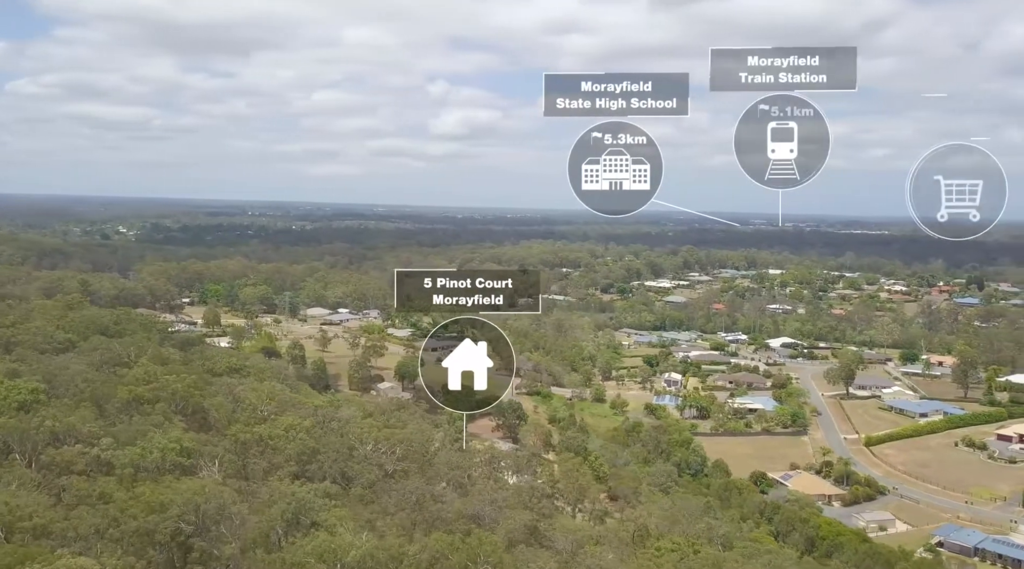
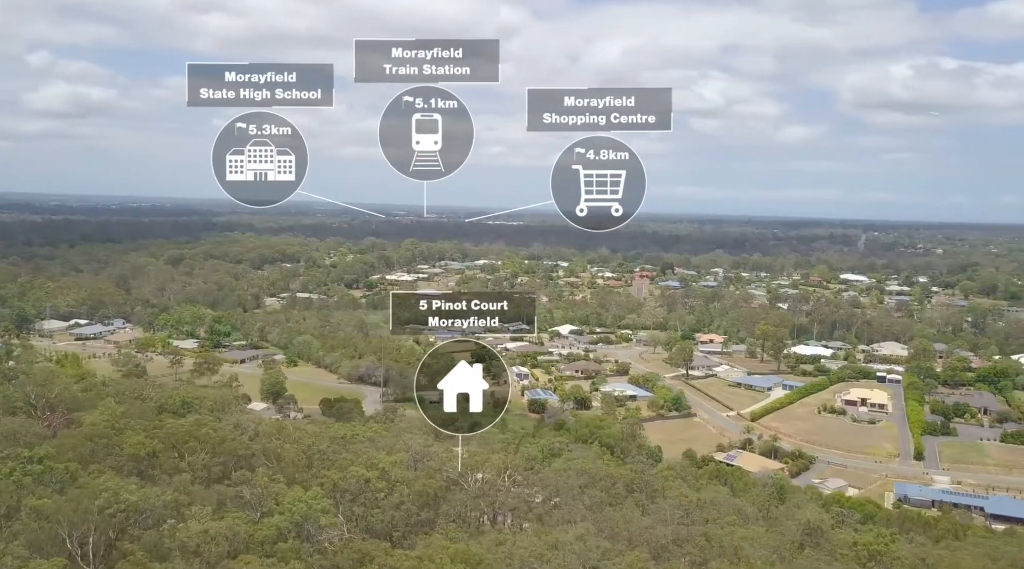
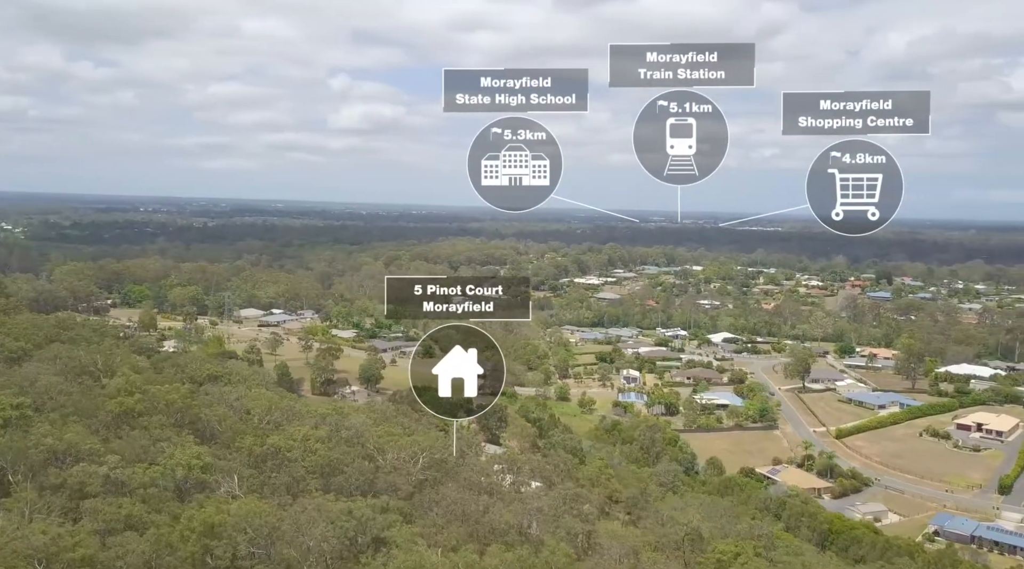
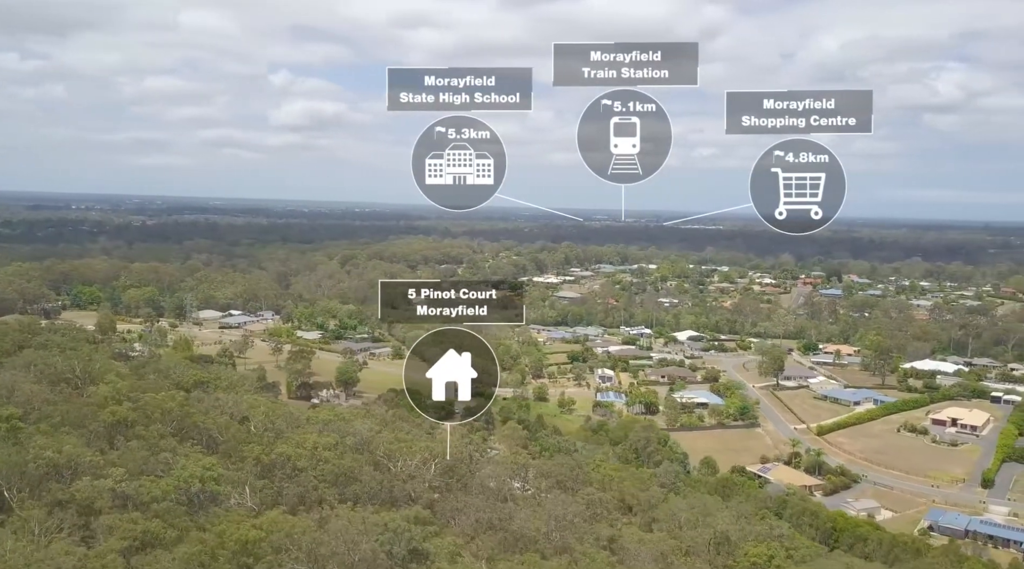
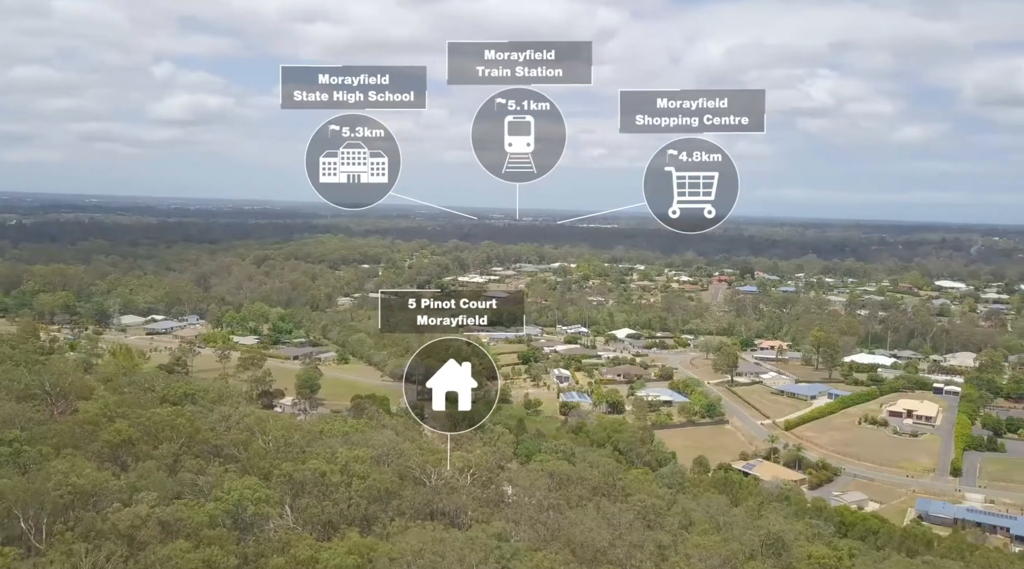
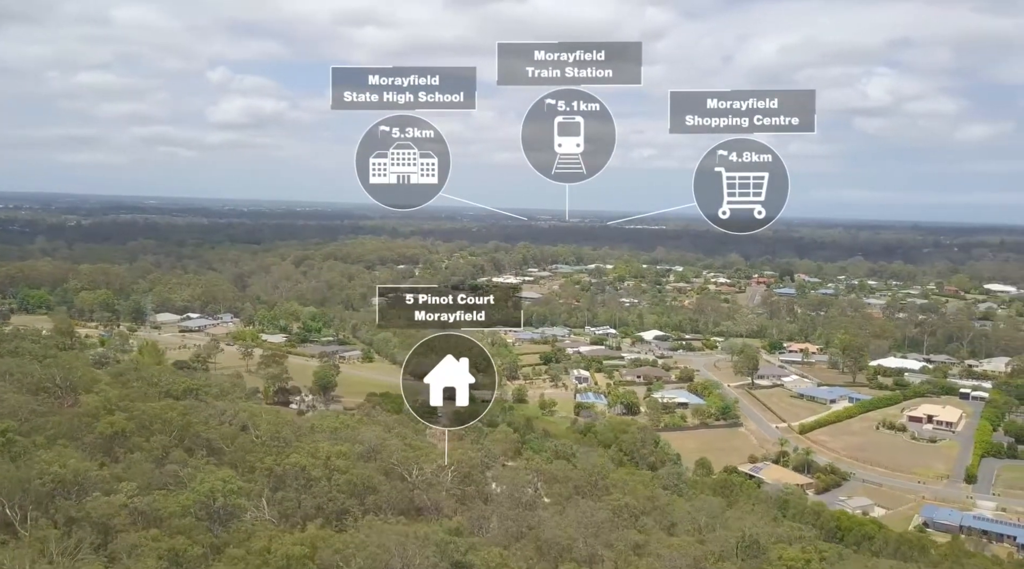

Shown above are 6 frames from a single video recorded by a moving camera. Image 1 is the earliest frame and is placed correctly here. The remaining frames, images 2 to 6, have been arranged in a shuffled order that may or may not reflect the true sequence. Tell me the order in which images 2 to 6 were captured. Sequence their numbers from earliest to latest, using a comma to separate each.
3, 4, 6, 5, 2
